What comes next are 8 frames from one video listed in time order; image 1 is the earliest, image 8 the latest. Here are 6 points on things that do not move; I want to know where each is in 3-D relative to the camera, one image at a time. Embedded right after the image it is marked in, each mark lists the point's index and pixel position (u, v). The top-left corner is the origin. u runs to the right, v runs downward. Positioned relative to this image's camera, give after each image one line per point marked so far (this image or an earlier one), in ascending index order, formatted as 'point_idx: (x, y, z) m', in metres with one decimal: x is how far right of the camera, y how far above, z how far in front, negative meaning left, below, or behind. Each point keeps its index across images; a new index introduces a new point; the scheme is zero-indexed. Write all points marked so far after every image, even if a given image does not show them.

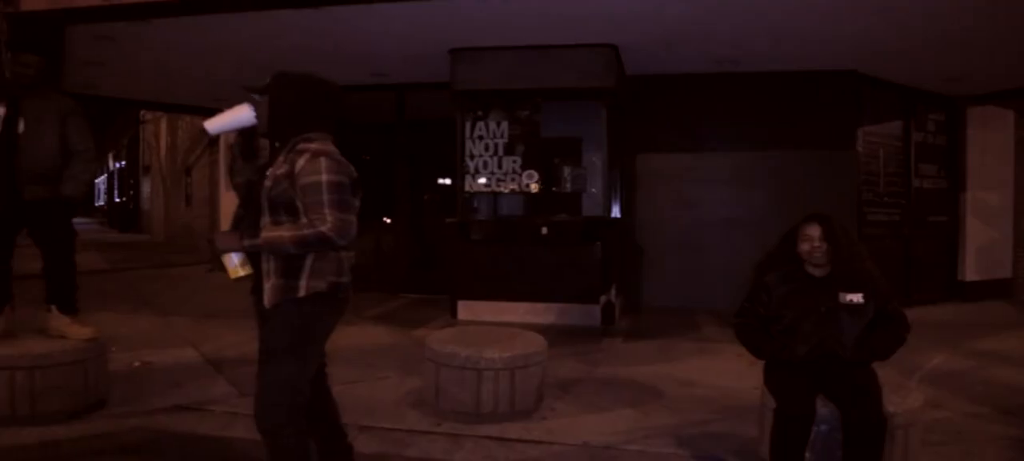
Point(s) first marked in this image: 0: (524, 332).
0: (+0.1, -0.6, +5.5) m
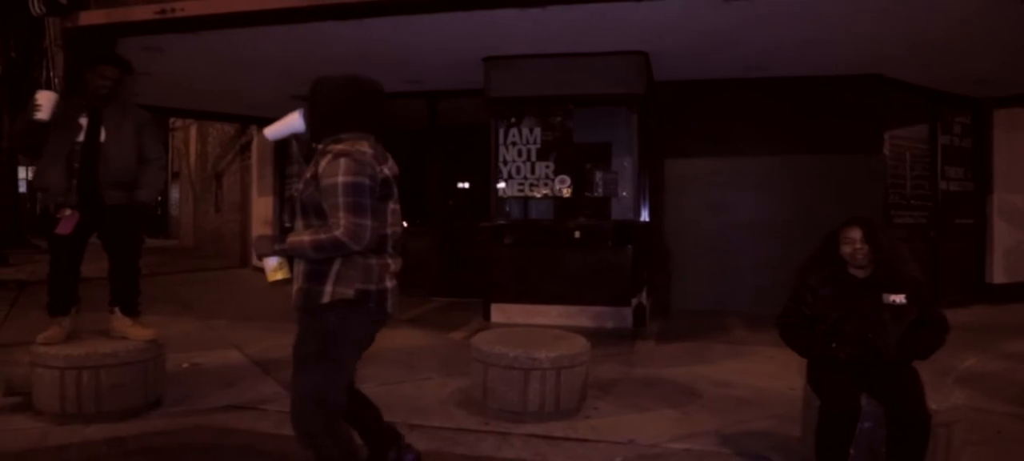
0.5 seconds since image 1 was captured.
0: (+0.3, -0.7, +5.7) m
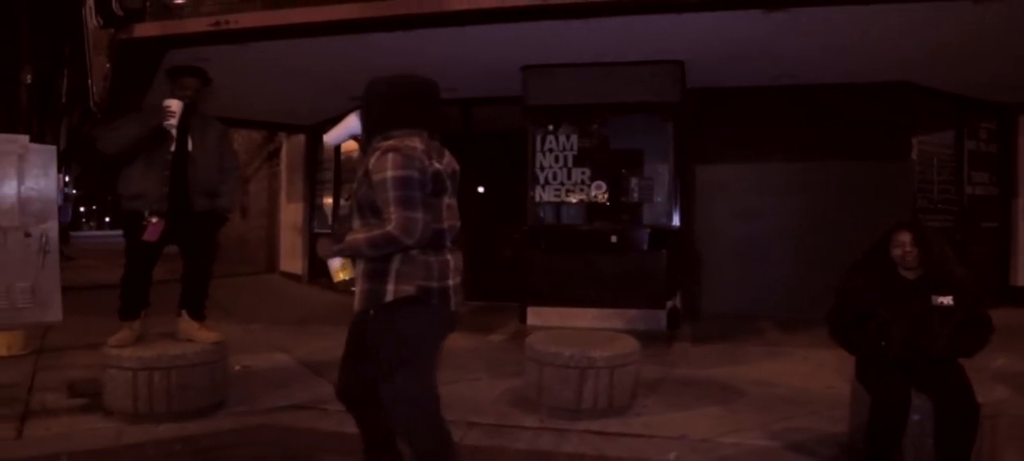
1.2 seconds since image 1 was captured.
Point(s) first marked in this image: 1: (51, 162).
0: (+0.7, -0.7, +5.9) m
1: (-2.7, +0.4, +5.5) m
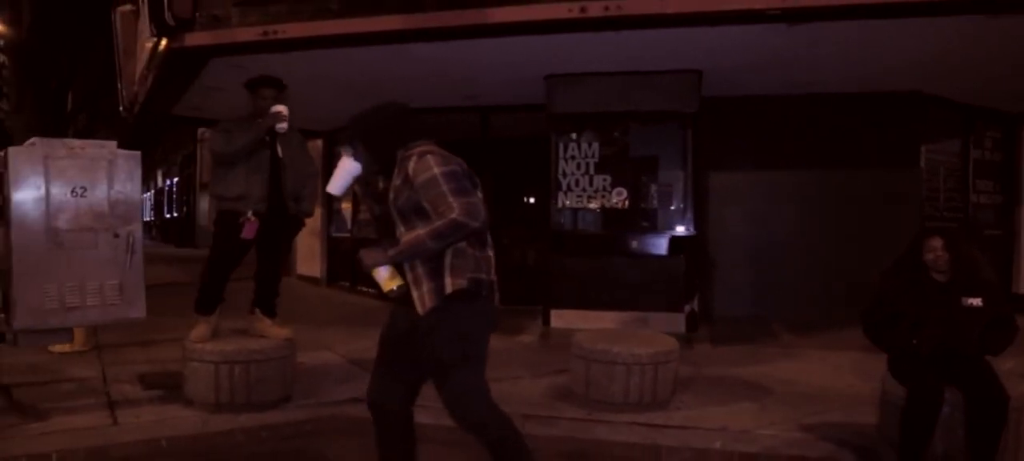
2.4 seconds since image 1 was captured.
0: (+1.0, -0.7, +6.3) m
1: (-2.3, +0.4, +5.9) m
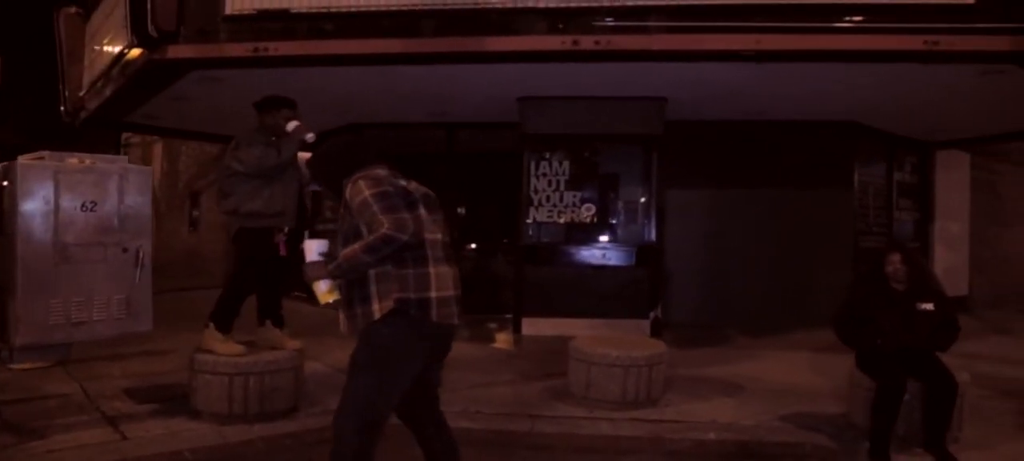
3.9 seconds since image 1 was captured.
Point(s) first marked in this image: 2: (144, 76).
0: (+0.9, -0.8, +6.7) m
1: (-2.3, +0.3, +5.9) m
2: (-3.3, +1.3, +8.1) m
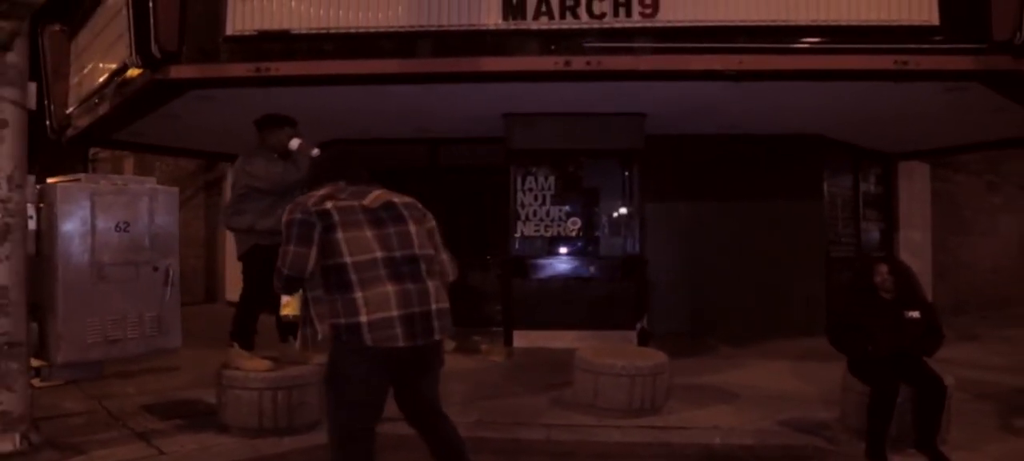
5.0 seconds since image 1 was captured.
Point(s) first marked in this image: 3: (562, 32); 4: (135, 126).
0: (+1.0, -0.9, +7.0) m
1: (-2.2, +0.2, +6.0) m
2: (-3.4, +1.2, +8.1) m
3: (+0.4, +1.6, +7.3) m
4: (-3.9, +1.1, +9.5) m
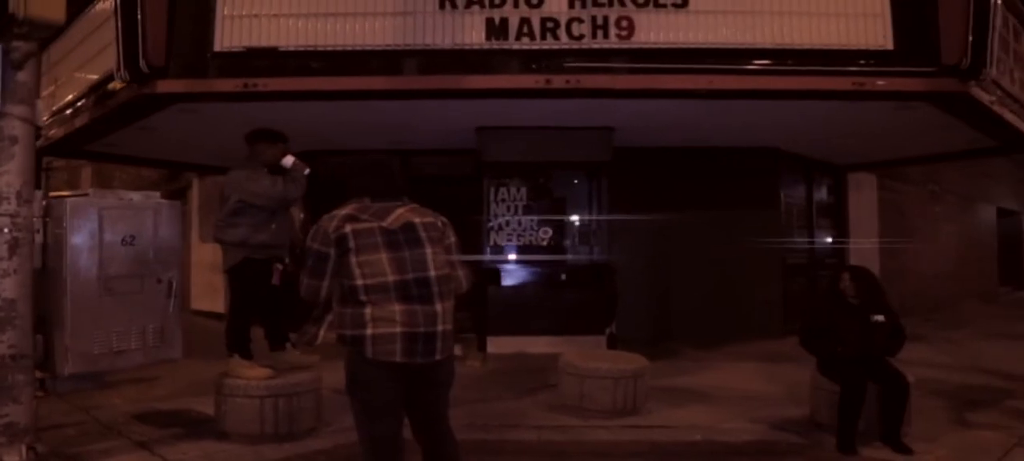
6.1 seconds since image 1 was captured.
0: (+0.9, -1.0, +7.3) m
1: (-2.3, +0.1, +6.2) m
2: (-3.6, +1.0, +8.2) m
3: (+0.2, +1.5, +7.7) m
4: (-4.2, +1.0, +9.5) m
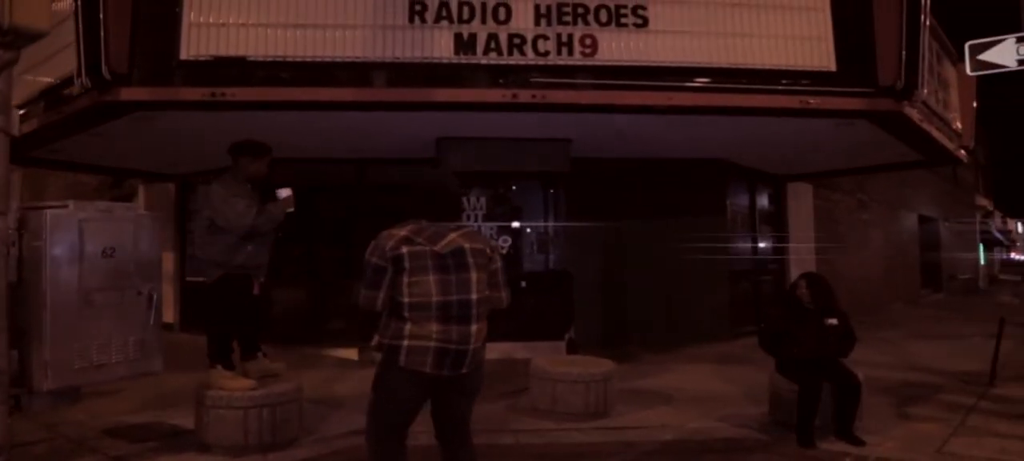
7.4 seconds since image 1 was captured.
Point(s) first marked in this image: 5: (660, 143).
0: (+0.7, -1.0, +7.5) m
1: (-2.4, 0.0, +6.1) m
2: (-3.9, +0.9, +8.0) m
3: (0.0, +1.4, +7.8) m
4: (-4.6, +0.8, +9.3) m
5: (+1.6, +1.0, +10.0) m
